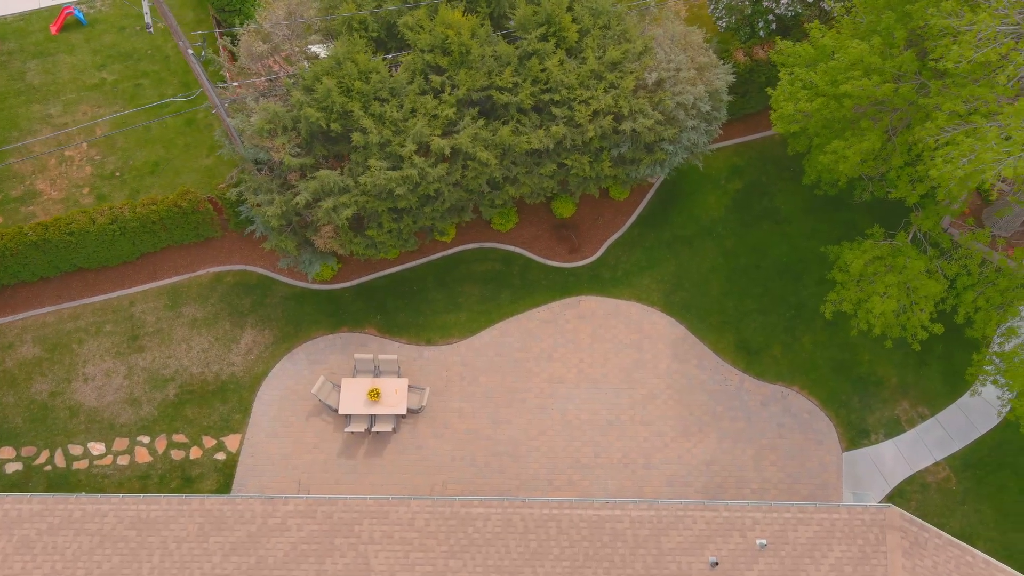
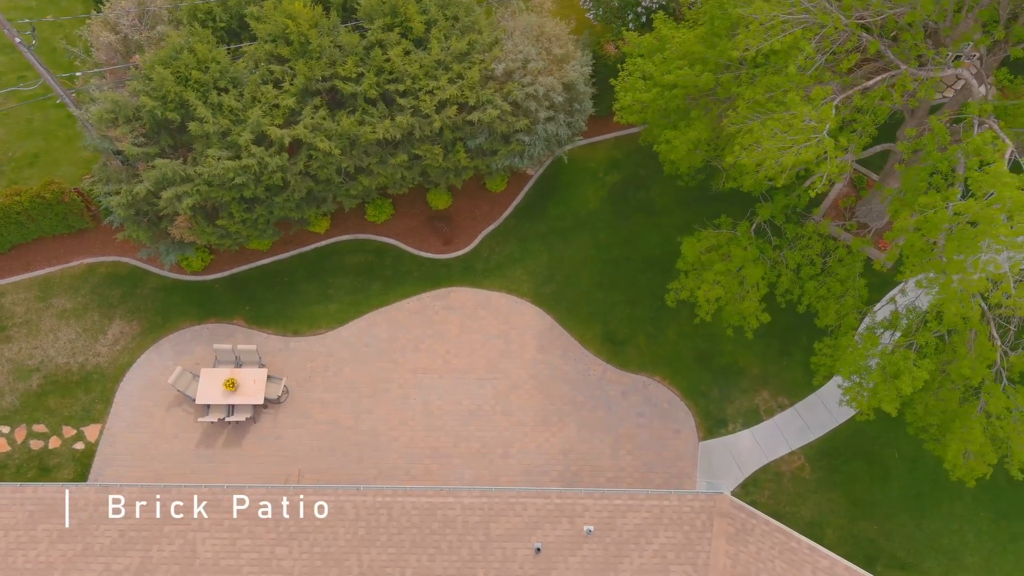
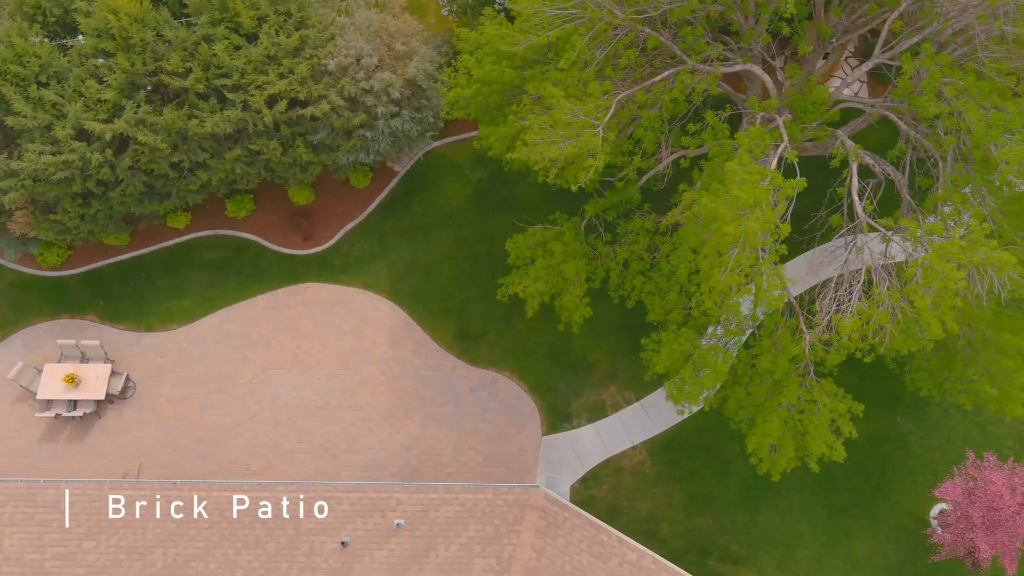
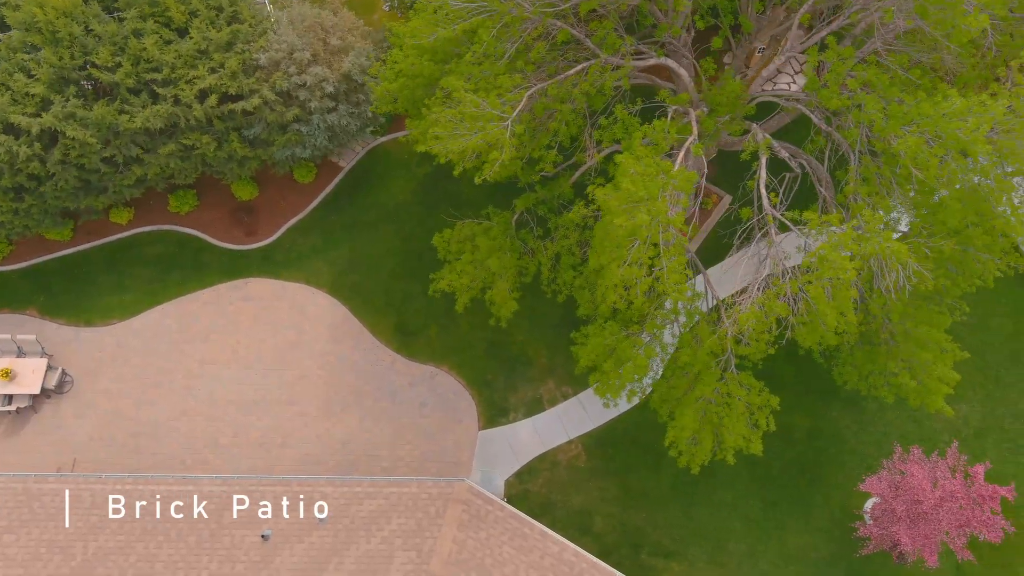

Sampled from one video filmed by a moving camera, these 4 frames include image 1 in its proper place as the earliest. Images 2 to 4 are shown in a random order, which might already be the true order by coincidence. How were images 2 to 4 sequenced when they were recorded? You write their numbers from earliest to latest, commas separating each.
2, 3, 4
